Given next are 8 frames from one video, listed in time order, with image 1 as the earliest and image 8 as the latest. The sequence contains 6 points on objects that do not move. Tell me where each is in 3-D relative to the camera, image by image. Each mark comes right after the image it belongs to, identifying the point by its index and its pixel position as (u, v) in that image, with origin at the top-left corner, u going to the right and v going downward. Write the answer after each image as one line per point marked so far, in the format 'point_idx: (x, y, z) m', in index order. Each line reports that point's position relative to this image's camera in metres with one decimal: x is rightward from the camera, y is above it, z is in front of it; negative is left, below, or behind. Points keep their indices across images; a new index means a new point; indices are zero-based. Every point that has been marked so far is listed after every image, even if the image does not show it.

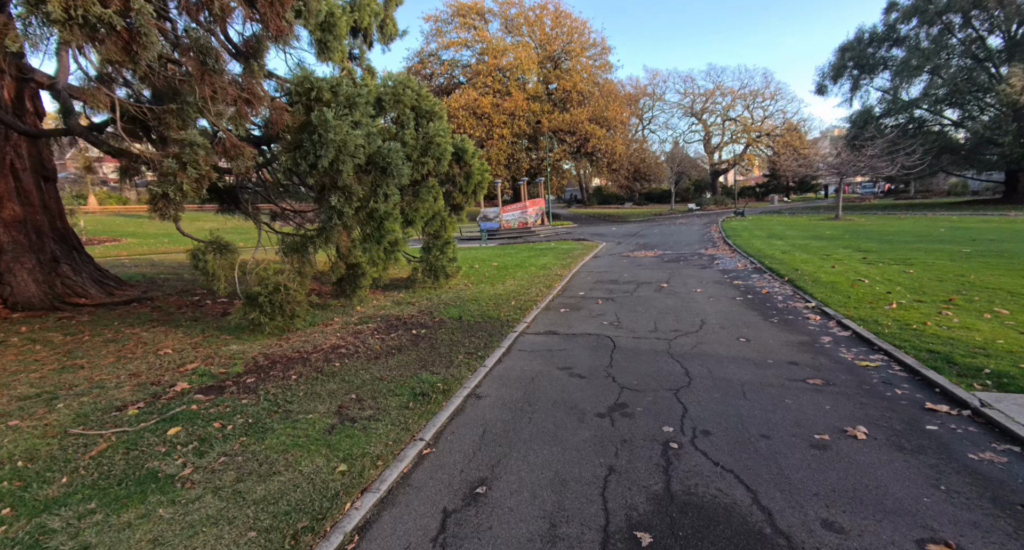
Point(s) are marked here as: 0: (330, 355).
0: (-2.0, -0.9, +5.3) m
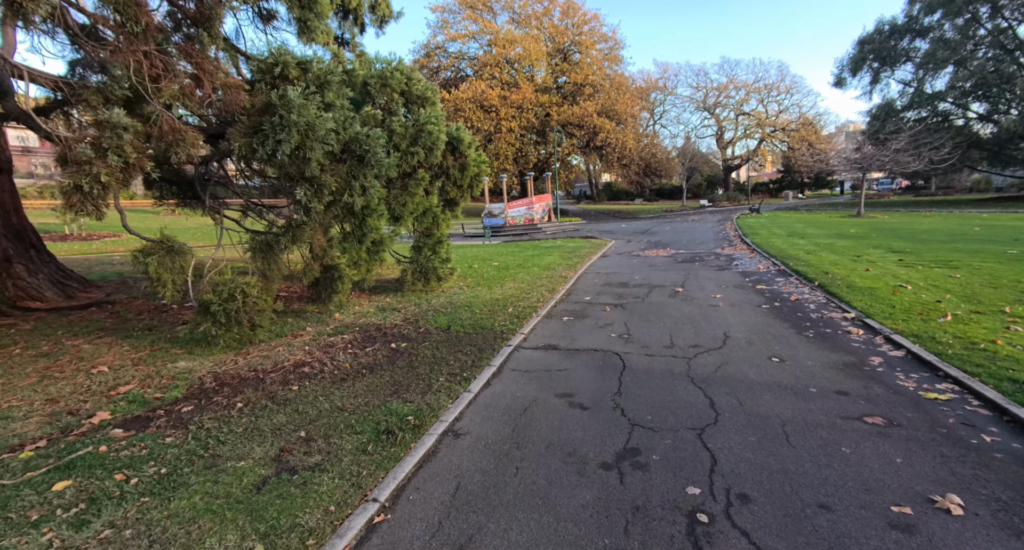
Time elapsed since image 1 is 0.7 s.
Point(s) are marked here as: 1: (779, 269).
0: (-2.1, -1.0, +4.5) m
1: (+5.4, +0.1, +9.9) m
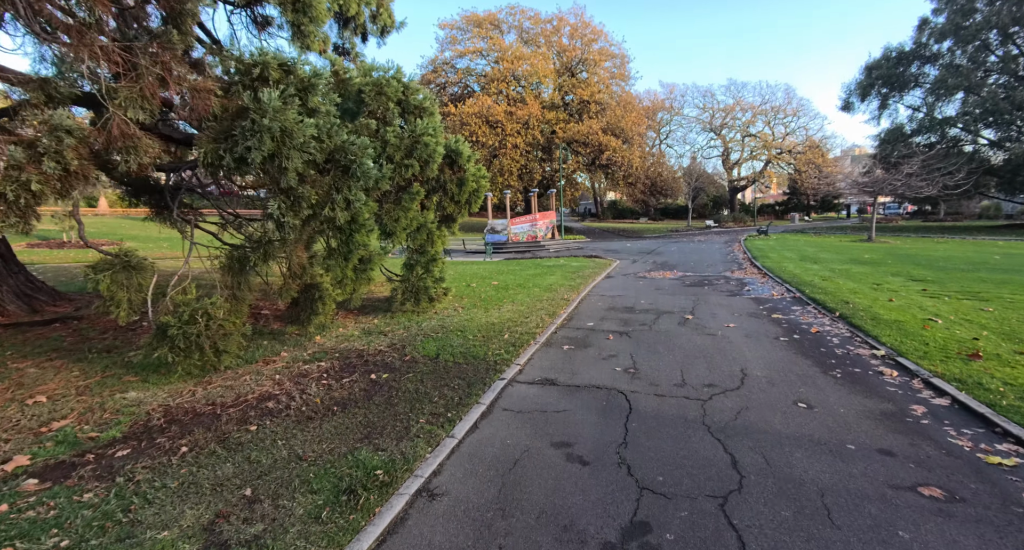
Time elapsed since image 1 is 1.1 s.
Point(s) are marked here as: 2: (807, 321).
0: (-2.1, -1.1, +4.0) m
1: (+5.4, -0.4, +9.3) m
2: (+4.6, -0.7, +7.5) m
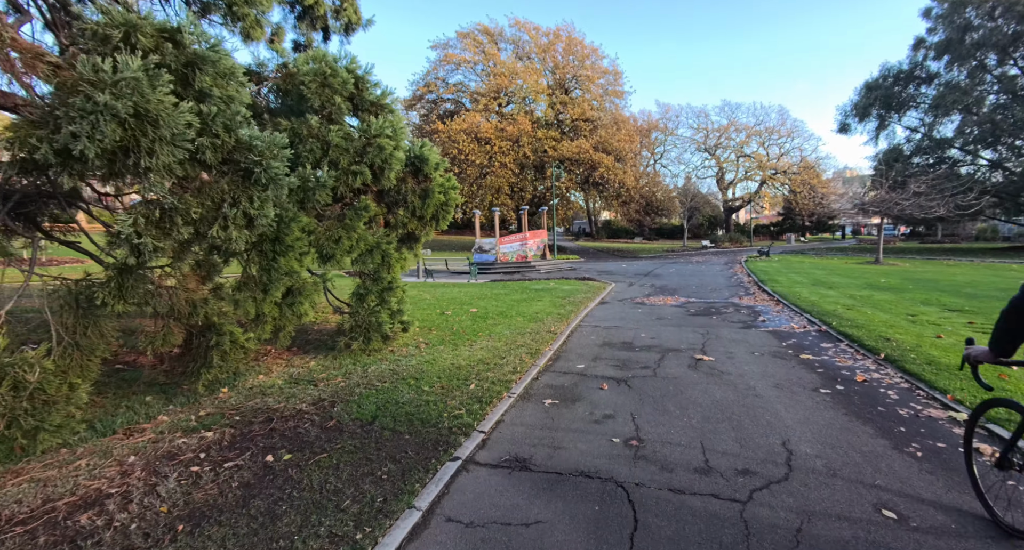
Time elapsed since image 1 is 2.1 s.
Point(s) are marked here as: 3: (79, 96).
0: (-2.5, -1.4, +2.5) m
1: (+5.0, -0.9, +8.0) m
2: (+4.2, -1.1, +6.1) m
3: (-2.8, +1.2, +3.1) m
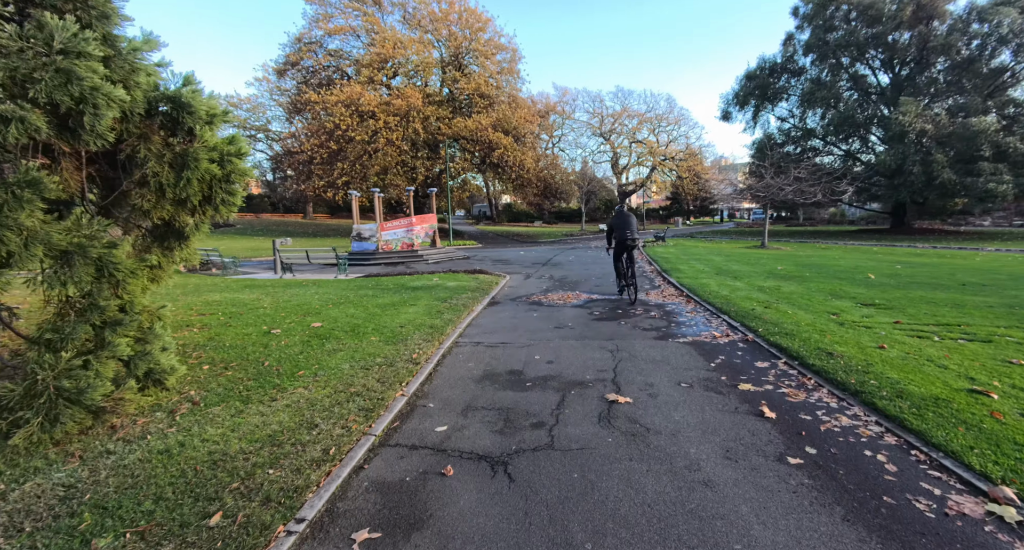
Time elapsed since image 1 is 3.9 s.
0: (-3.1, -1.7, -0.2) m
1: (+3.1, -0.9, +6.5) m
2: (+2.7, -1.2, +4.5) m
3: (-3.6, +0.9, +0.2) m
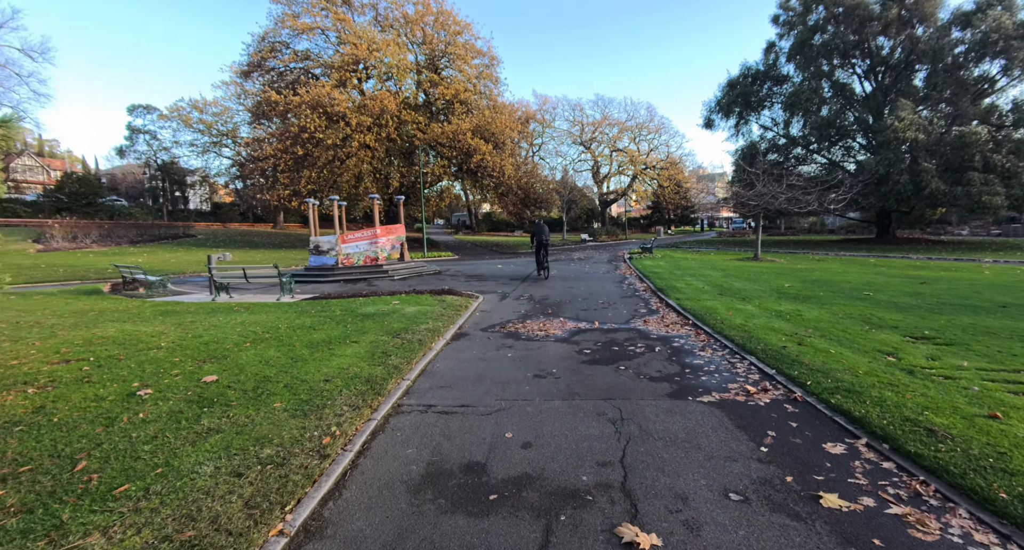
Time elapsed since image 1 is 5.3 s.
0: (-3.2, -2.0, -2.3) m
1: (+2.8, -1.2, +4.8) m
2: (+2.4, -1.5, +2.7) m
3: (-3.7, +0.6, -1.8) m
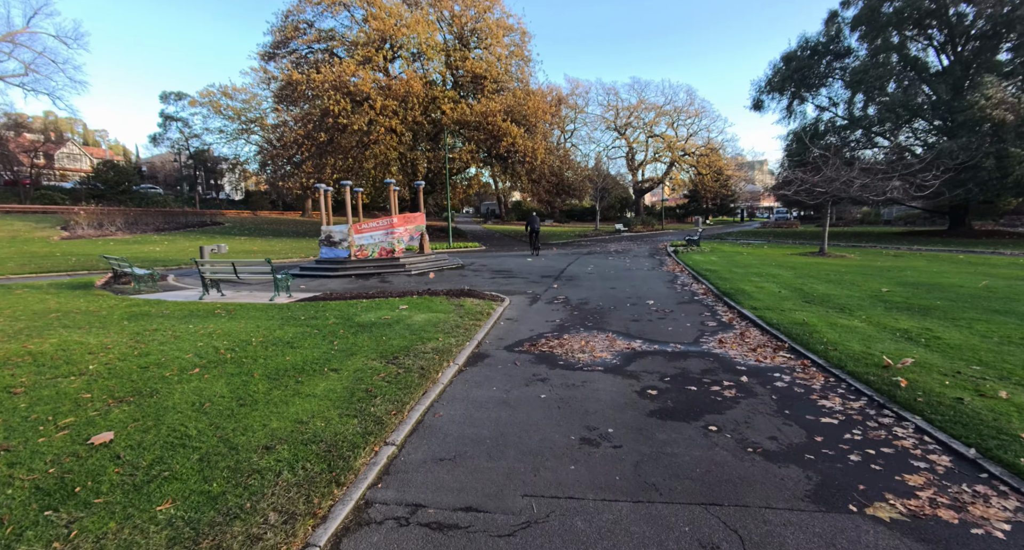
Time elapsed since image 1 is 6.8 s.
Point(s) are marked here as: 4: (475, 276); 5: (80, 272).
0: (-3.4, -2.2, -4.1) m
1: (+3.0, -1.4, +2.6) m
2: (+2.5, -1.7, +0.6) m
3: (-3.9, +0.3, -3.7) m
4: (-1.1, 0.0, +14.5) m
5: (-14.5, +0.1, +16.4) m
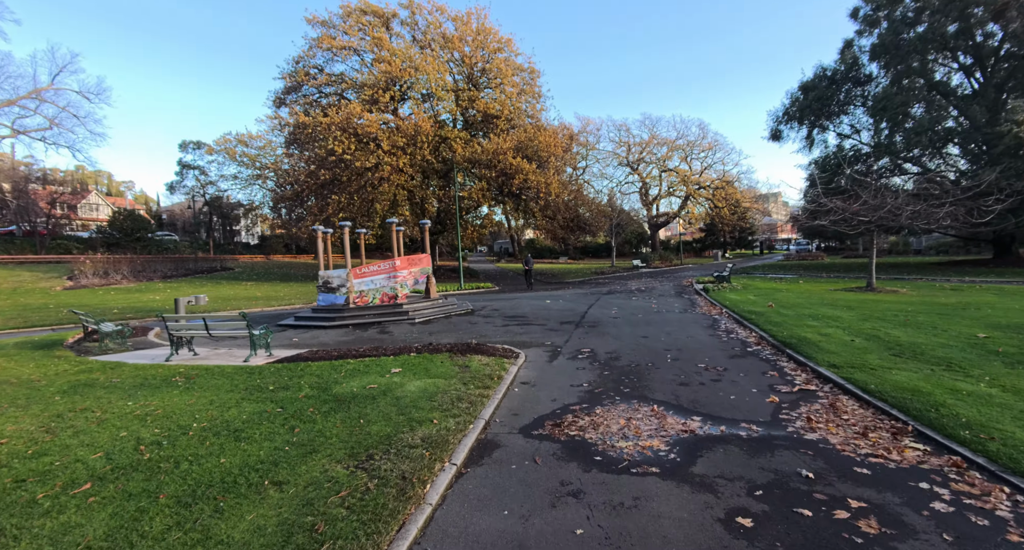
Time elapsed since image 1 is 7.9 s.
0: (-3.6, -2.1, -5.7) m
1: (+3.1, -1.6, +0.8) m
2: (+2.5, -1.8, -1.2) m
3: (-4.0, +0.4, -5.1) m
4: (-0.7, -1.3, +12.8) m
5: (-14.1, -1.6, +15.2) m
